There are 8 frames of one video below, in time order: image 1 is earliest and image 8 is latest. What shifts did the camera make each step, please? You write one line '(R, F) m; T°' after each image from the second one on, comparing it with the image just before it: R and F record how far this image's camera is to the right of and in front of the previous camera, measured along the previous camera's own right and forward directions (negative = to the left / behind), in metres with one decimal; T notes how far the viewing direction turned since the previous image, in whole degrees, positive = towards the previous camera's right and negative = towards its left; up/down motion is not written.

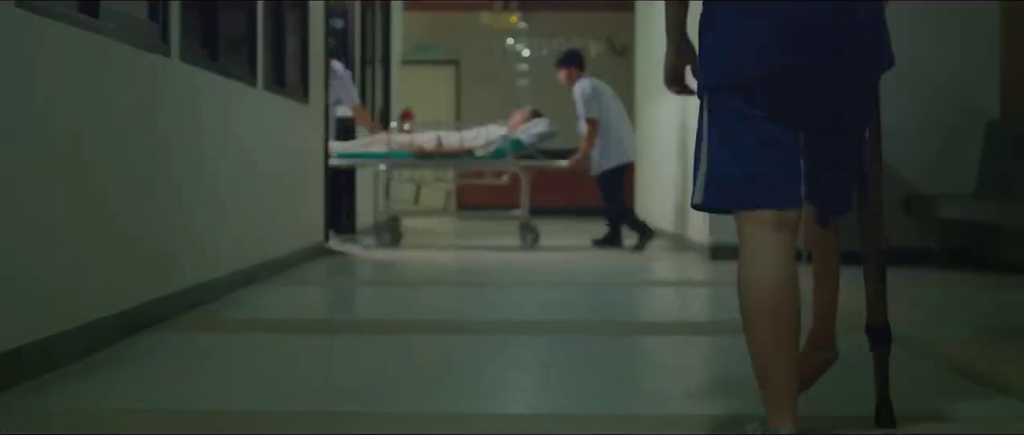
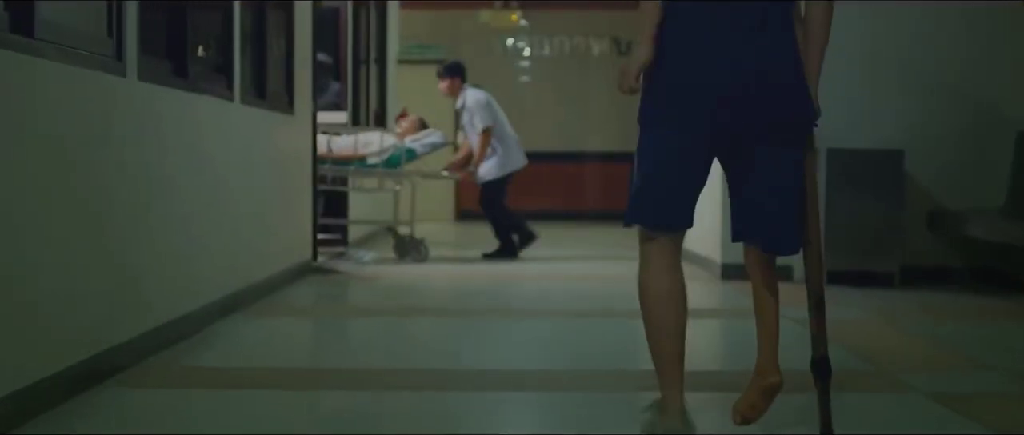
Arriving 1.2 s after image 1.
(-0.1, +0.5) m; 0°
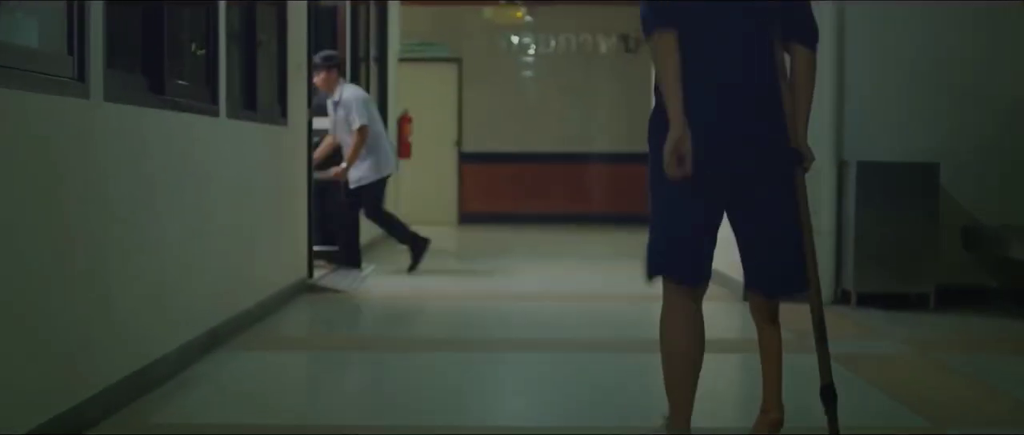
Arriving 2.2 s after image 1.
(0.0, +0.3) m; 0°
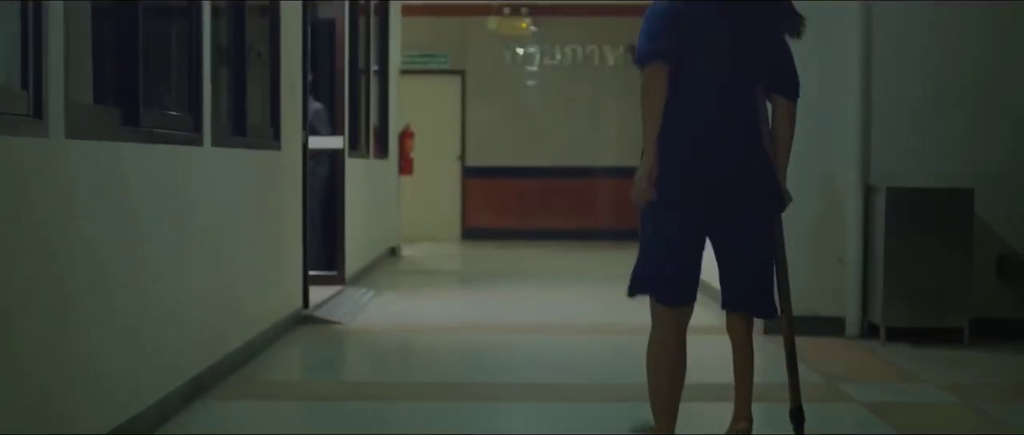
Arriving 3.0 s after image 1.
(0.0, +0.3) m; 0°
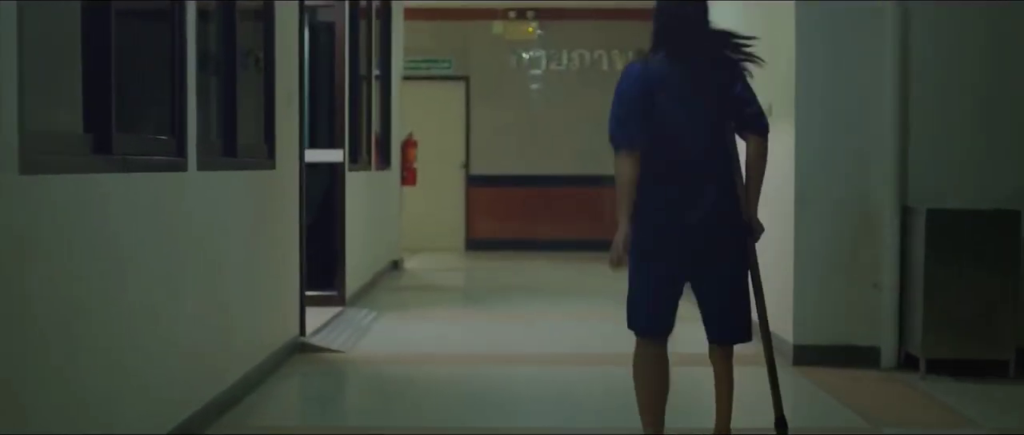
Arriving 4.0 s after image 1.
(0.0, +0.3) m; 0°
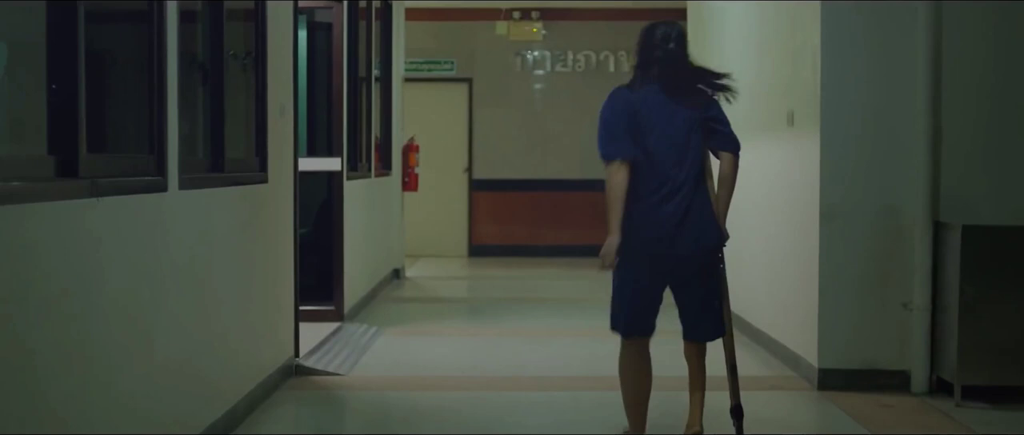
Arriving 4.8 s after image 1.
(0.0, +0.3) m; 0°
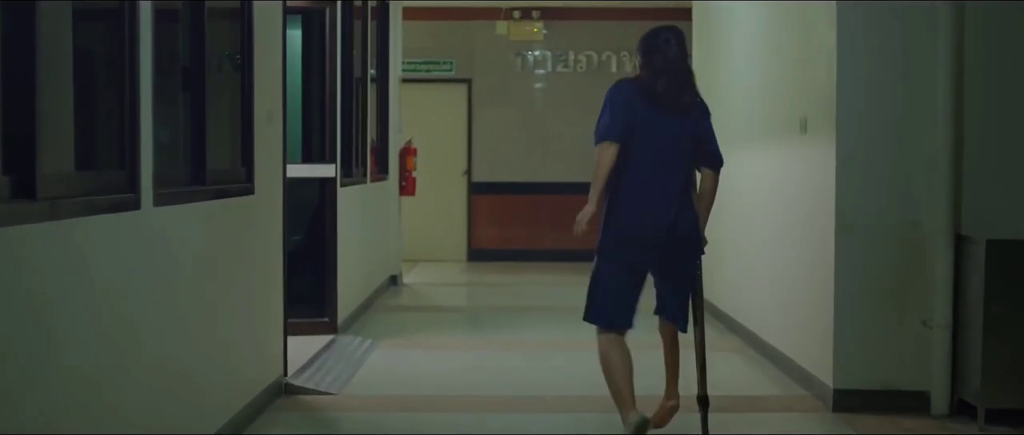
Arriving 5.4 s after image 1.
(0.0, +0.2) m; 0°
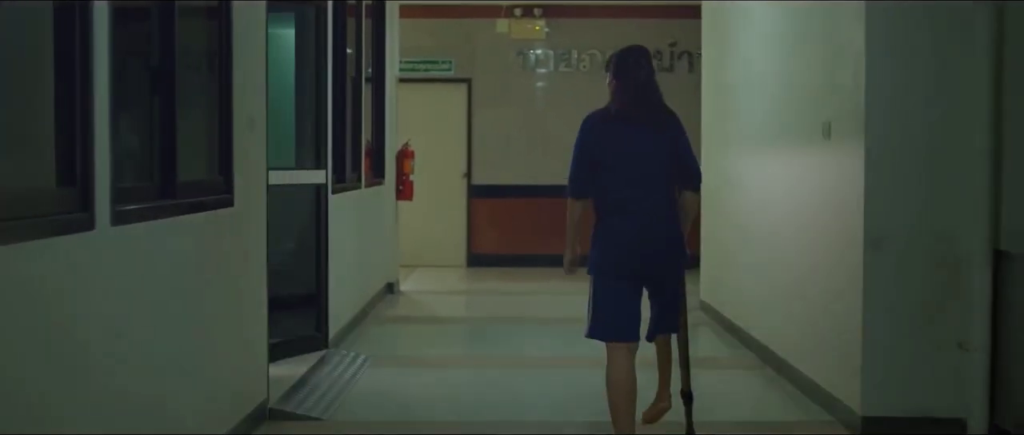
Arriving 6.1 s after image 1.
(0.0, +0.3) m; 0°
